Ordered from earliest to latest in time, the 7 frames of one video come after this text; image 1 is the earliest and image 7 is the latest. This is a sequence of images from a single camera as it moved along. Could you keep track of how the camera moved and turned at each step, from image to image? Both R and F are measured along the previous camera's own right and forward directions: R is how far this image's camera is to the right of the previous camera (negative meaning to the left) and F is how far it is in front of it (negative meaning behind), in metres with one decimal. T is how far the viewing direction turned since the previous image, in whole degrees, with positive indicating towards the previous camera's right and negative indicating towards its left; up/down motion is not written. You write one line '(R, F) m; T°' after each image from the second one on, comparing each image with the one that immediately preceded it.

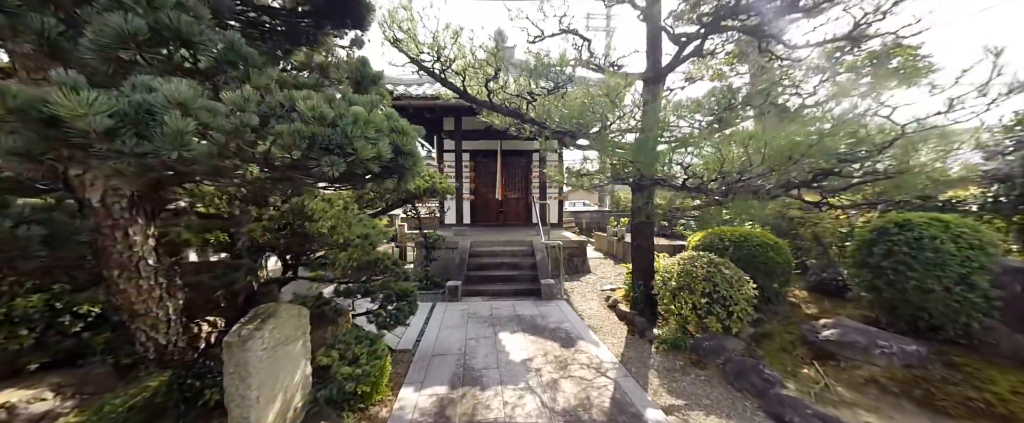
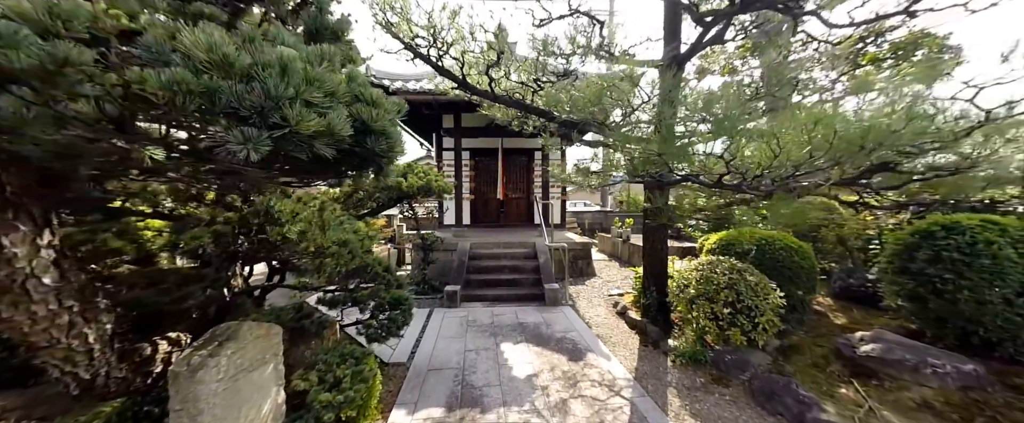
(0.0, +0.3) m; 0°
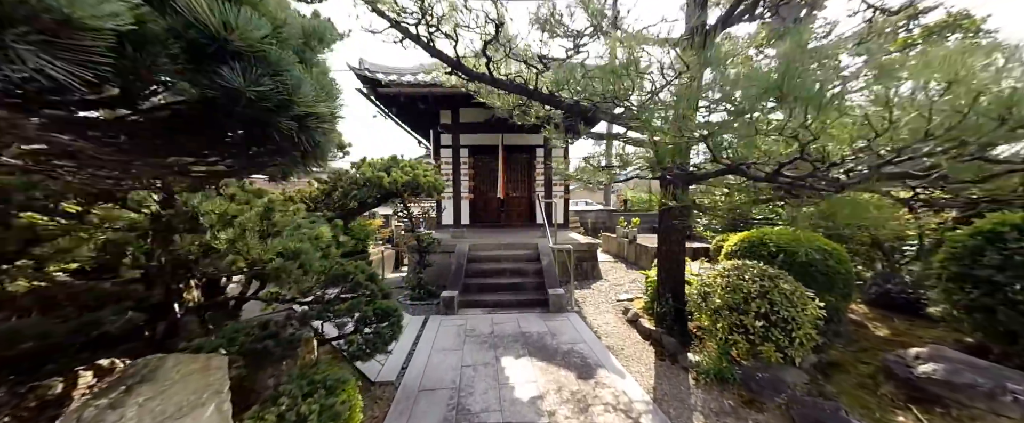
(0.0, +0.4) m; 0°
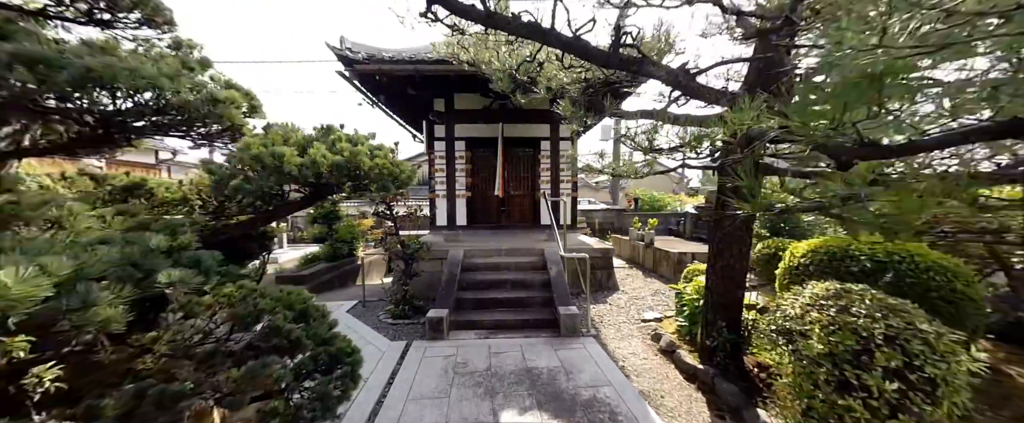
(0.0, +0.9) m; 0°
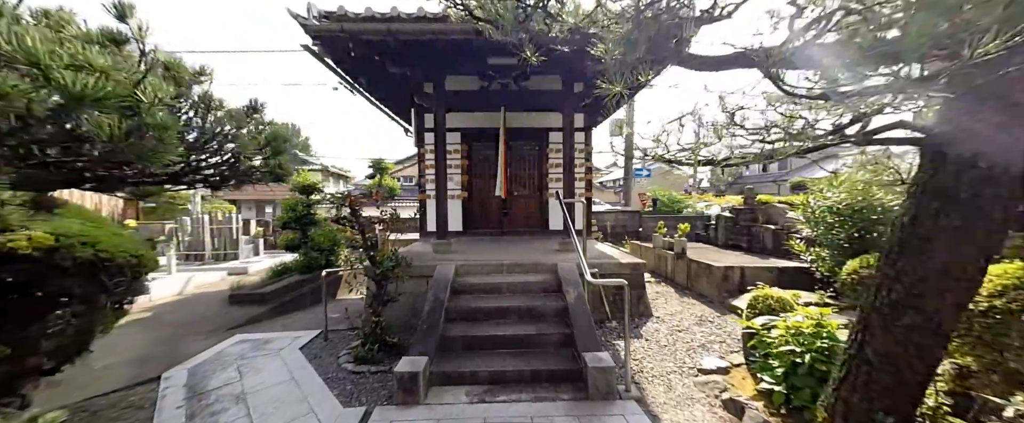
(0.0, +1.1) m; 0°
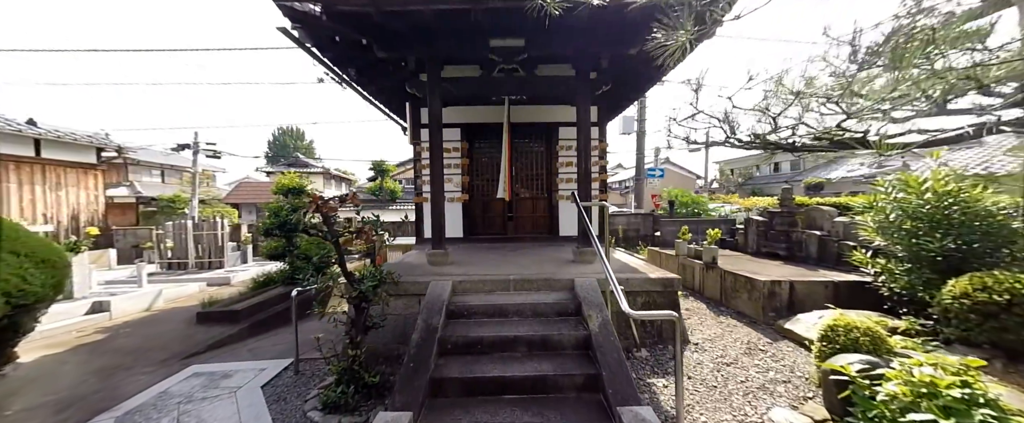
(0.0, +0.7) m; -1°
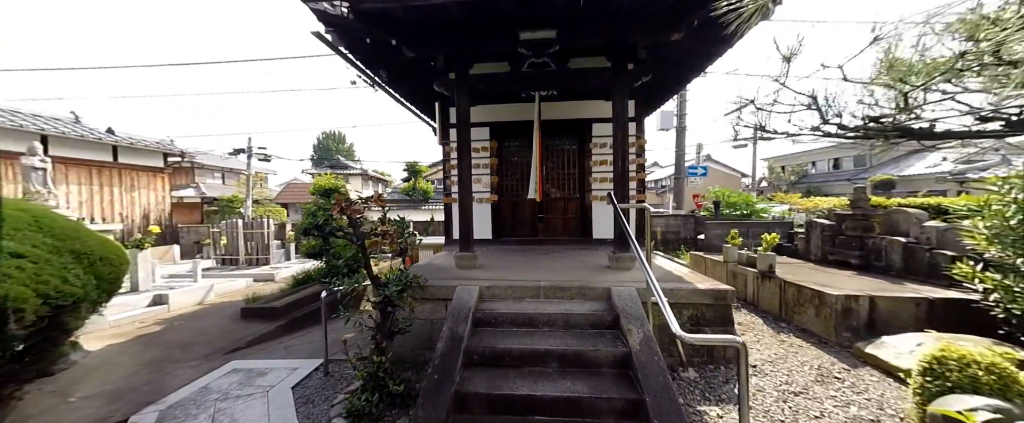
(0.0, +0.2) m; -6°
